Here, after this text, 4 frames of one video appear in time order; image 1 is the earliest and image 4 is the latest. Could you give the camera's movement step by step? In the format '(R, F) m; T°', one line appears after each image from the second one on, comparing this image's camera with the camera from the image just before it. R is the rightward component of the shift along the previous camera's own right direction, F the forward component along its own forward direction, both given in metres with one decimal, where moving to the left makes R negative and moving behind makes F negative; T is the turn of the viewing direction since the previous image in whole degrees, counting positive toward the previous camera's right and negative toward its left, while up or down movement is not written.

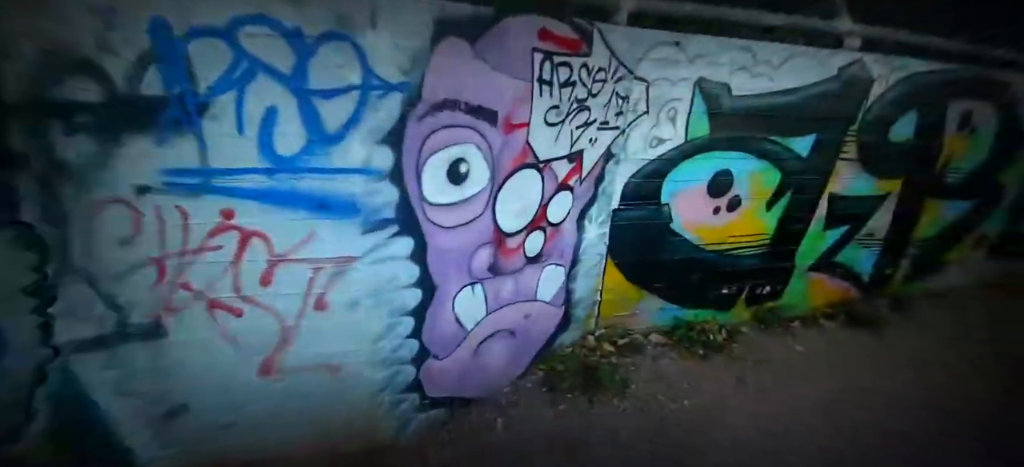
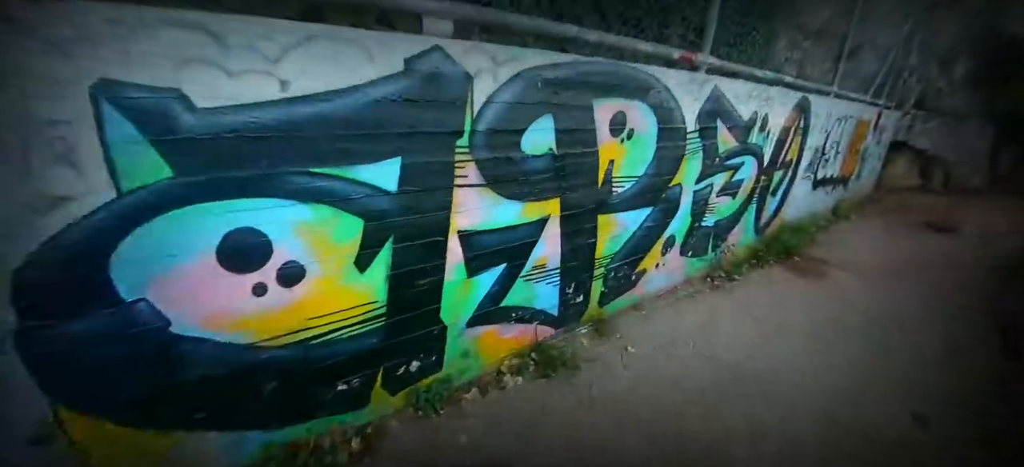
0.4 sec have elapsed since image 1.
(+1.3, -0.4) m; +3°
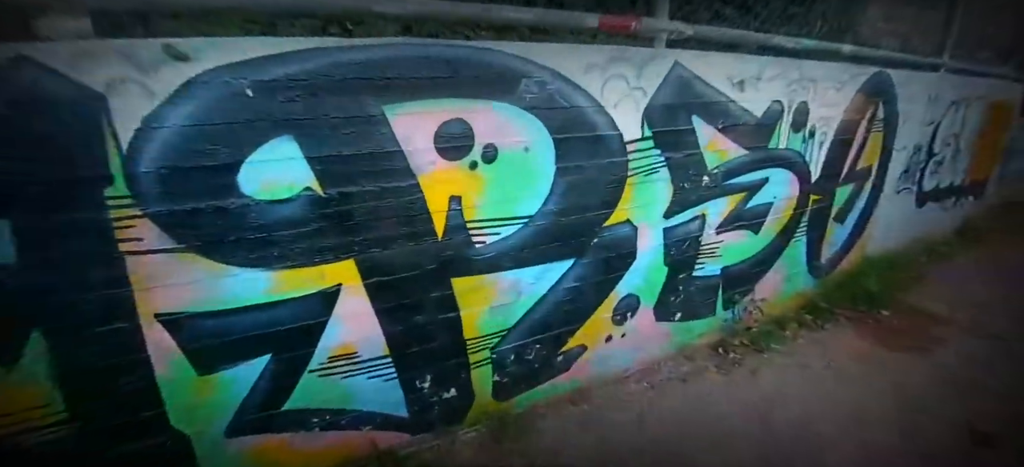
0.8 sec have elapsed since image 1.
(+1.8, +1.6) m; -13°
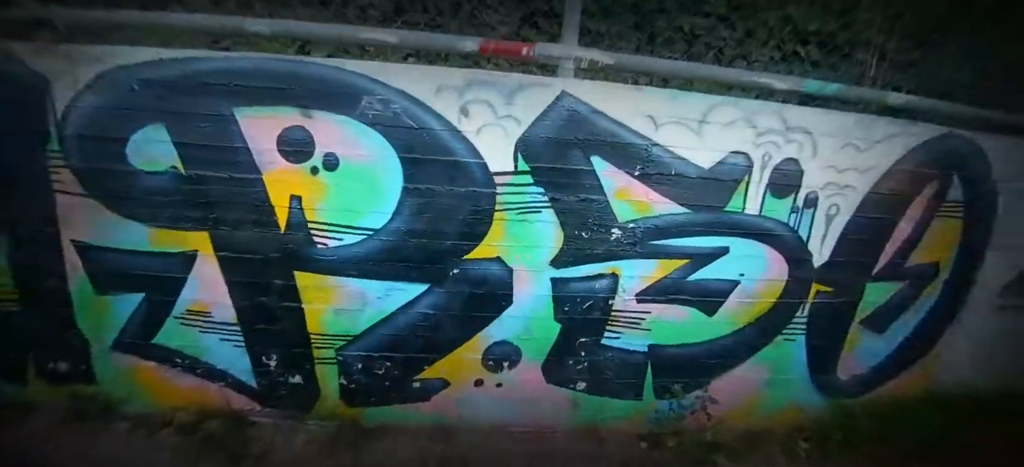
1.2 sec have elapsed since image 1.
(+2.0, +0.4) m; -21°
